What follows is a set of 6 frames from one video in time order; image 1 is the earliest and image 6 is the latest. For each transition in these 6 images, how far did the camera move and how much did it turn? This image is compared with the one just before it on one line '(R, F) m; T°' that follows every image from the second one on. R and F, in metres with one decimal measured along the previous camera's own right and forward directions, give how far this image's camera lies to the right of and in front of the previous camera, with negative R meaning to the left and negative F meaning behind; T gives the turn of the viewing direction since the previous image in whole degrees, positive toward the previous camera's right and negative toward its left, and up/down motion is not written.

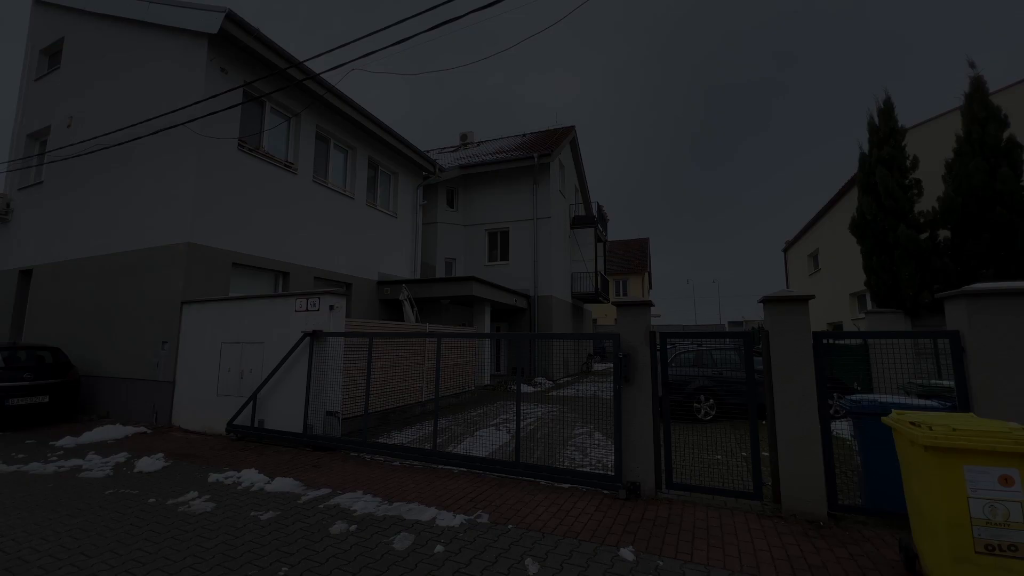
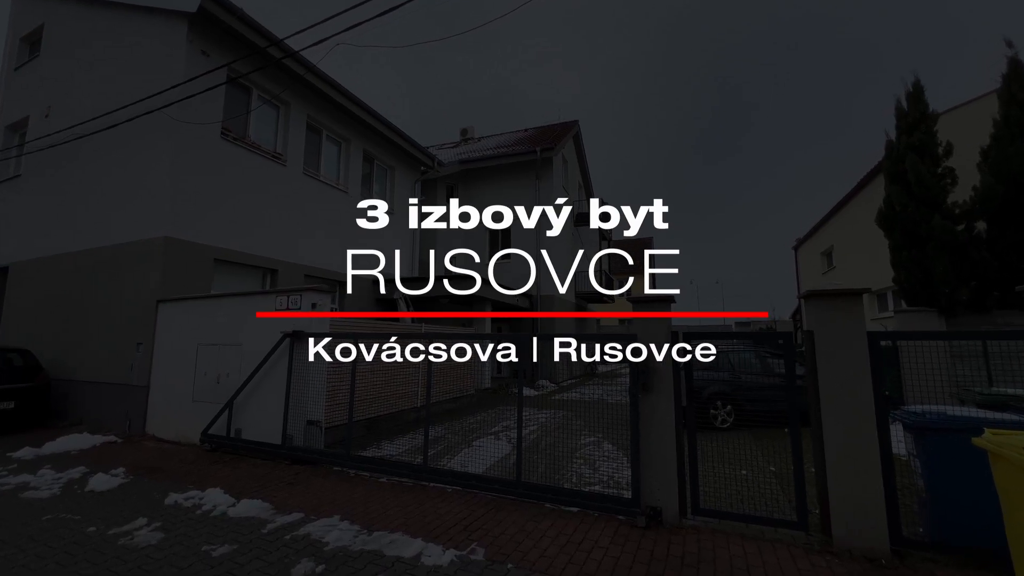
(0.0, +0.5) m; 0°
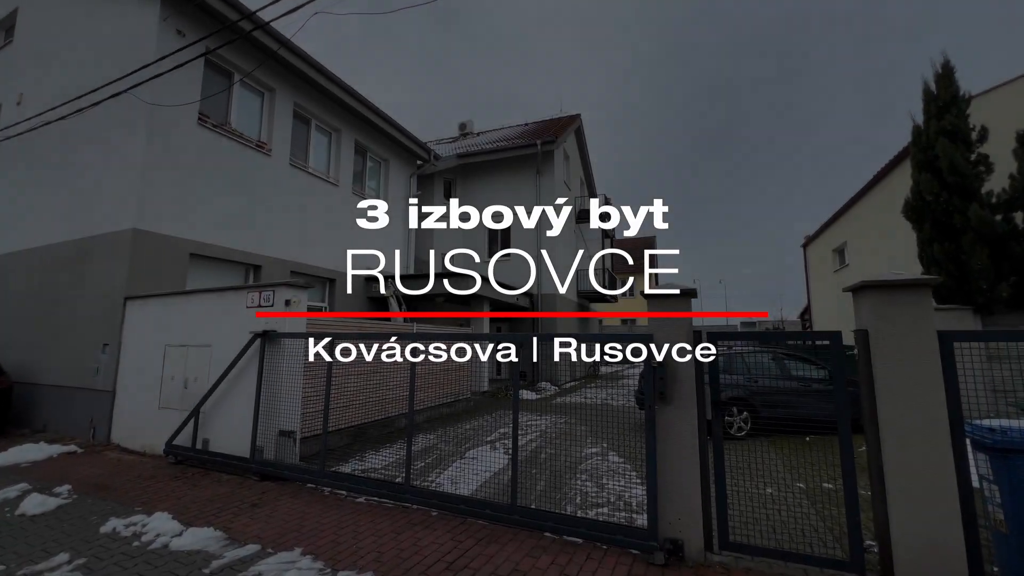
(+0.1, +0.5) m; 0°
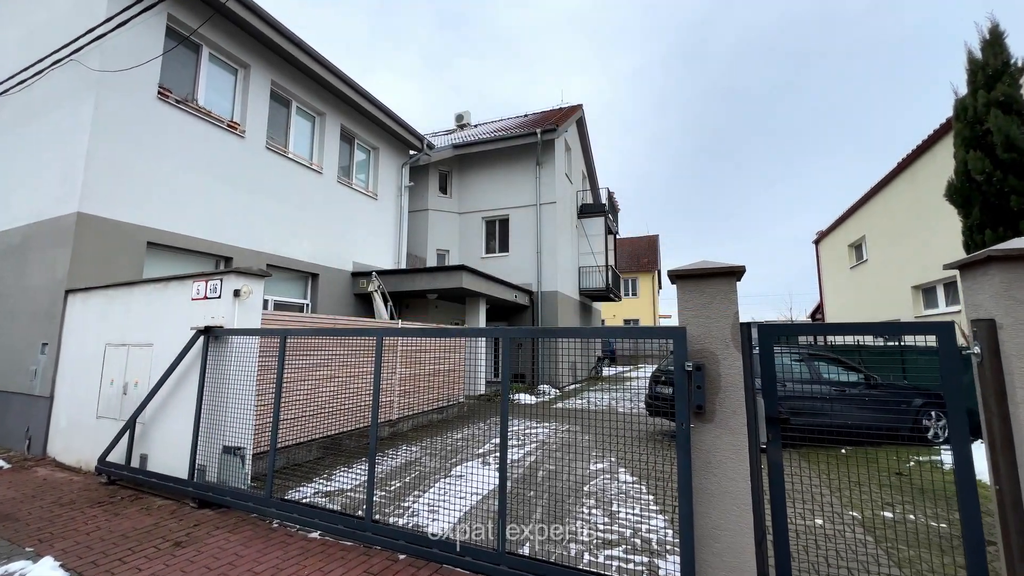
(+0.1, +0.8) m; 0°
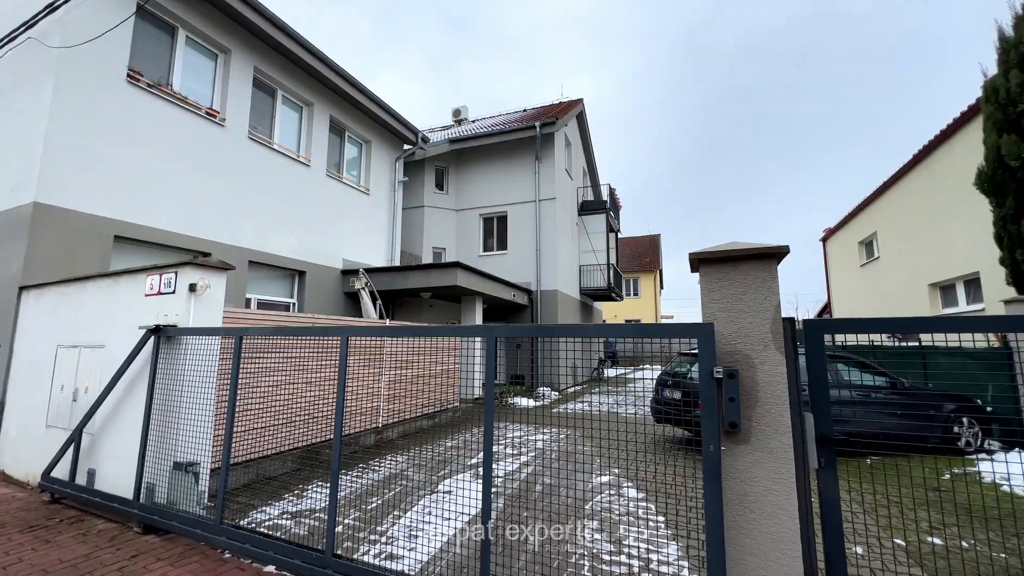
(+0.1, +0.5) m; 0°
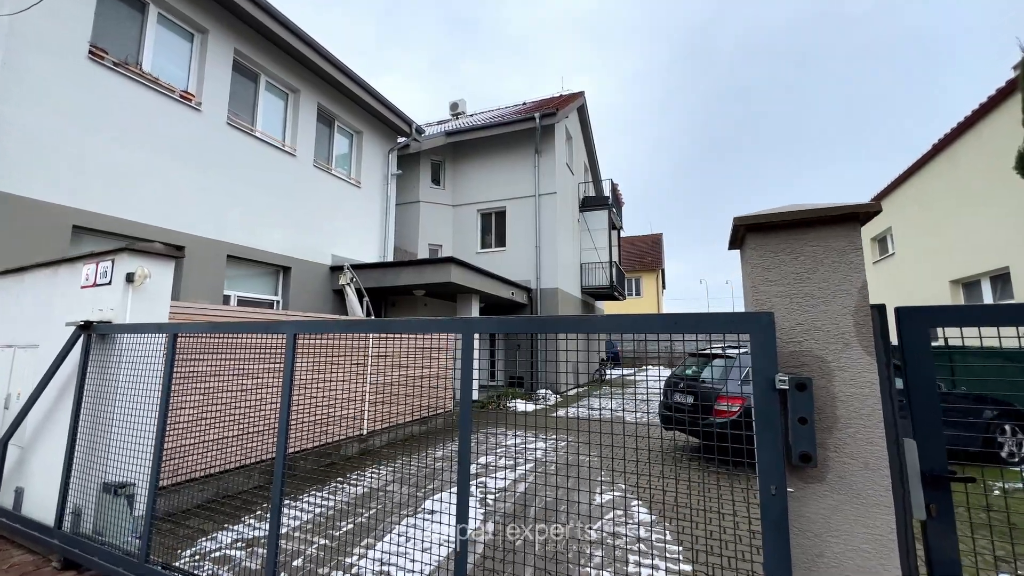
(+0.1, +0.5) m; 0°
